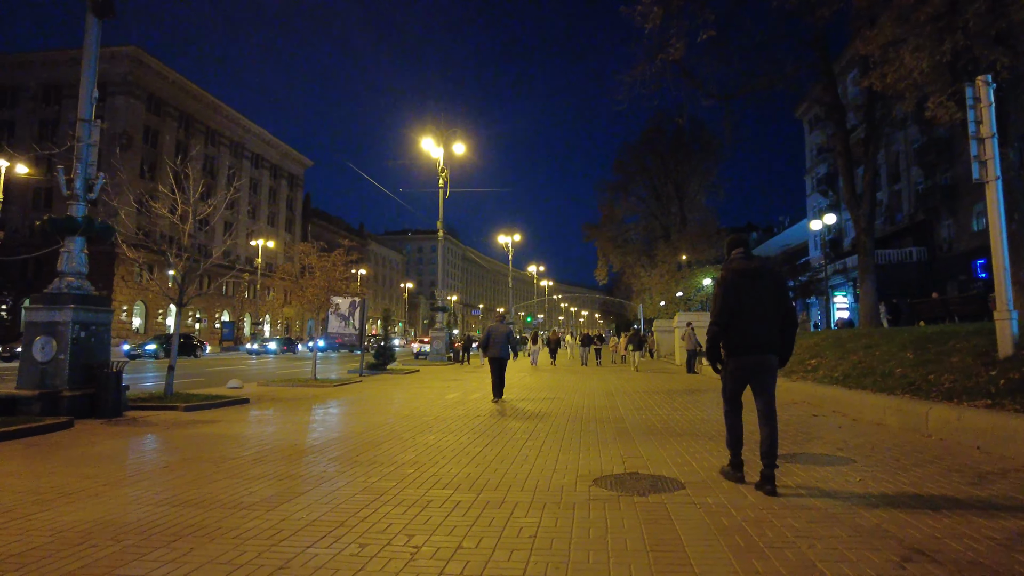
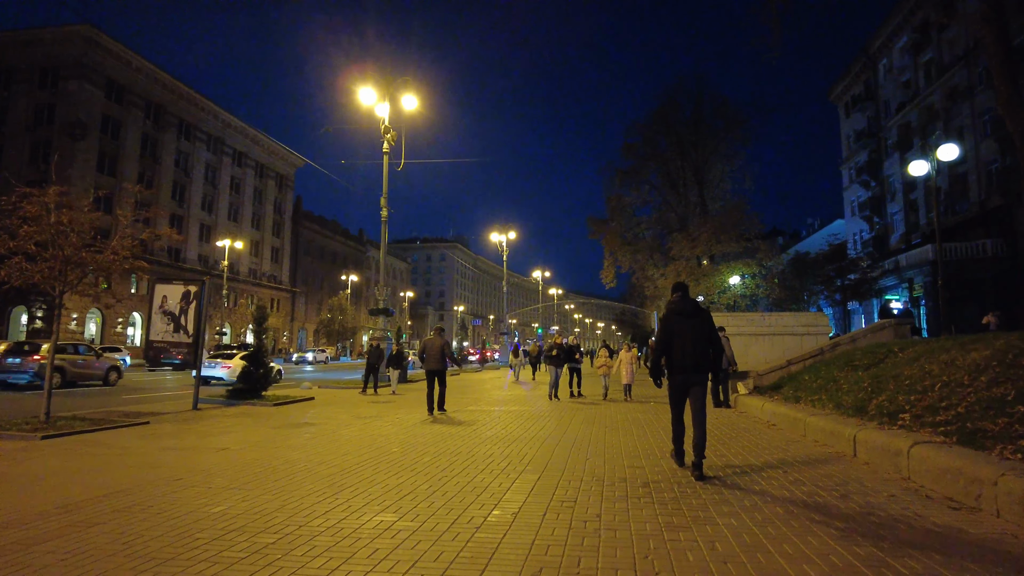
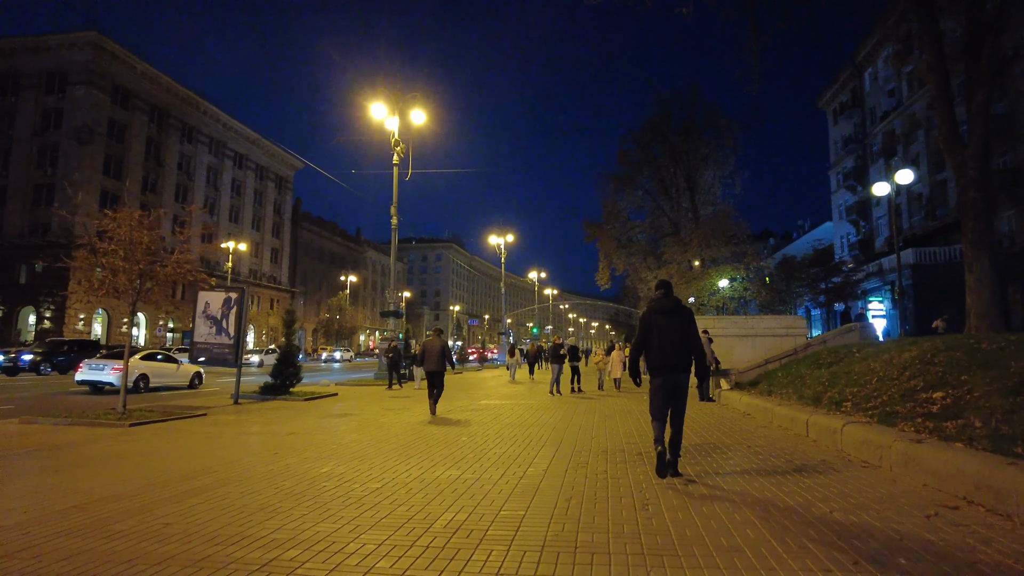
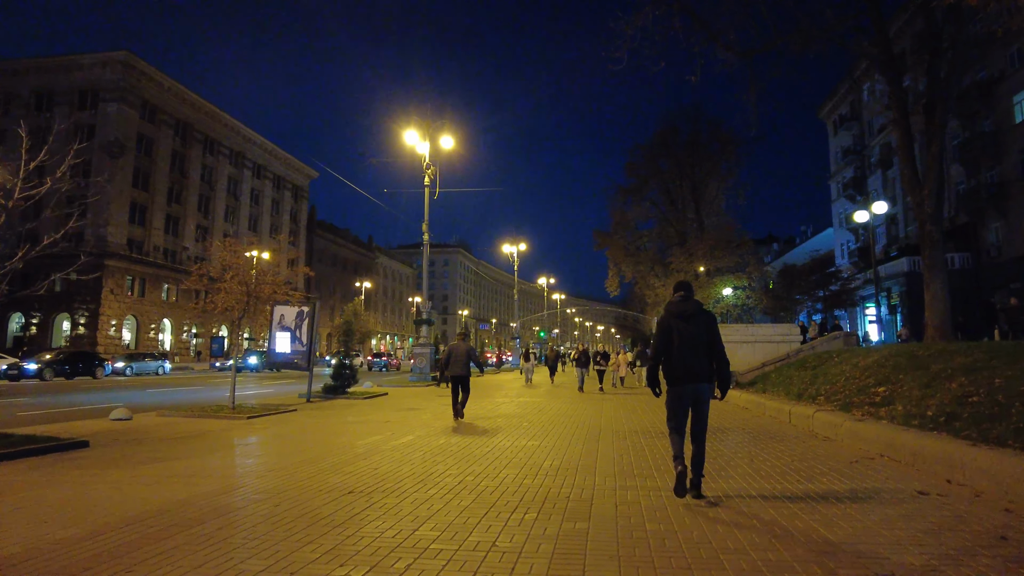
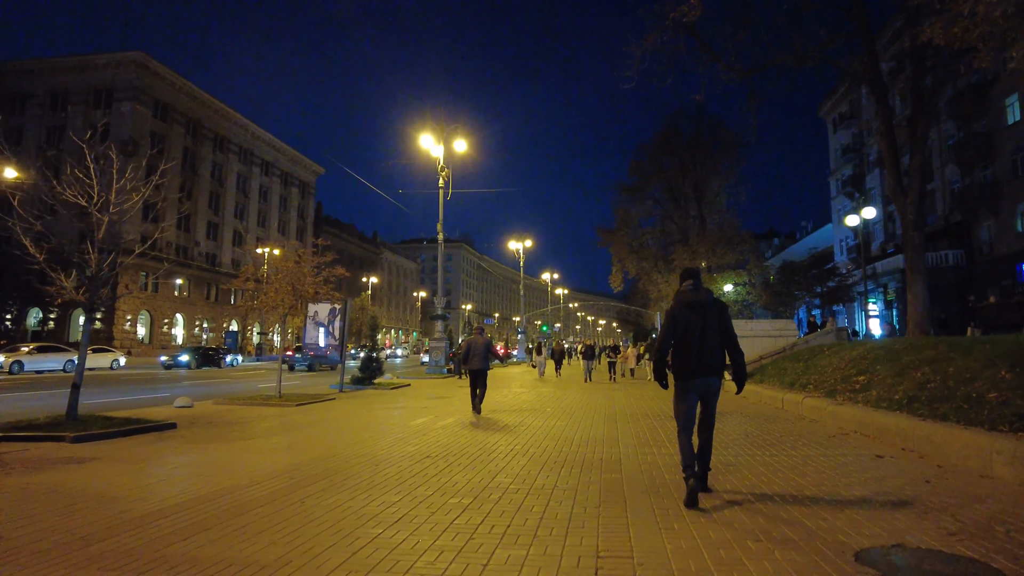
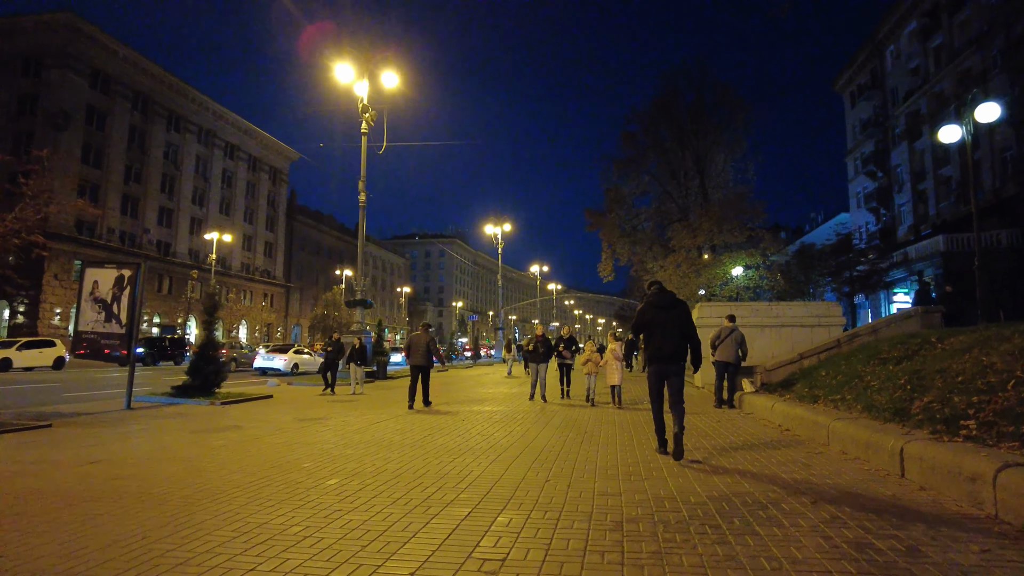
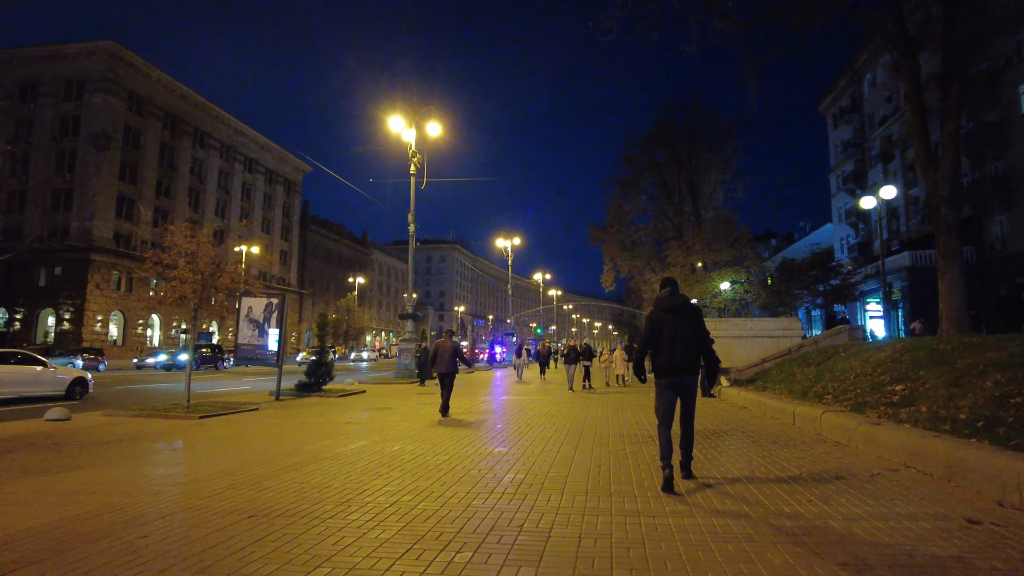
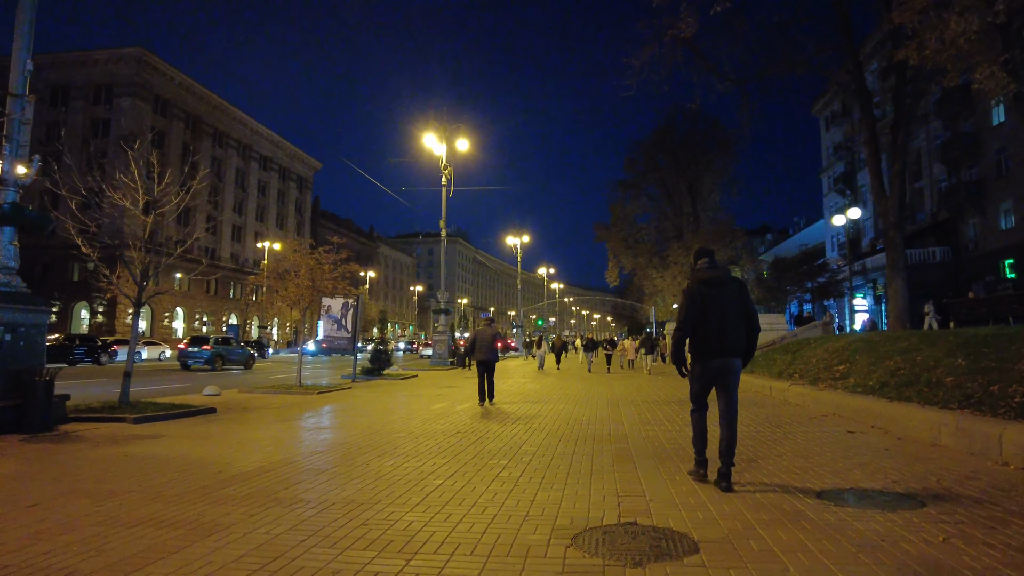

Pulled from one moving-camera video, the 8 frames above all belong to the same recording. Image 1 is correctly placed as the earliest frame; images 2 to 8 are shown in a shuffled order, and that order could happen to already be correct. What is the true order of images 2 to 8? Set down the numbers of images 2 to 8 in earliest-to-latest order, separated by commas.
8, 5, 4, 7, 3, 2, 6
